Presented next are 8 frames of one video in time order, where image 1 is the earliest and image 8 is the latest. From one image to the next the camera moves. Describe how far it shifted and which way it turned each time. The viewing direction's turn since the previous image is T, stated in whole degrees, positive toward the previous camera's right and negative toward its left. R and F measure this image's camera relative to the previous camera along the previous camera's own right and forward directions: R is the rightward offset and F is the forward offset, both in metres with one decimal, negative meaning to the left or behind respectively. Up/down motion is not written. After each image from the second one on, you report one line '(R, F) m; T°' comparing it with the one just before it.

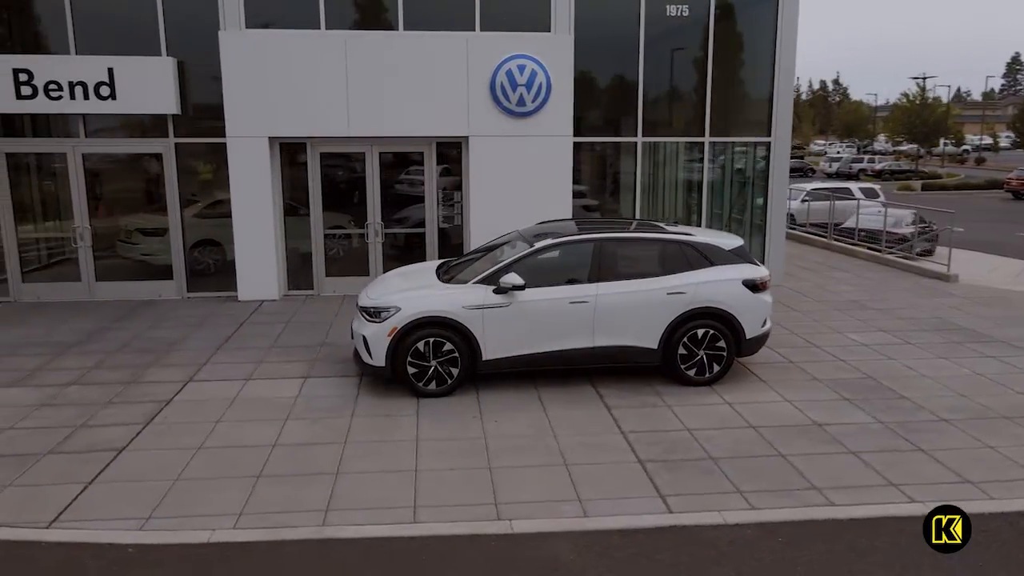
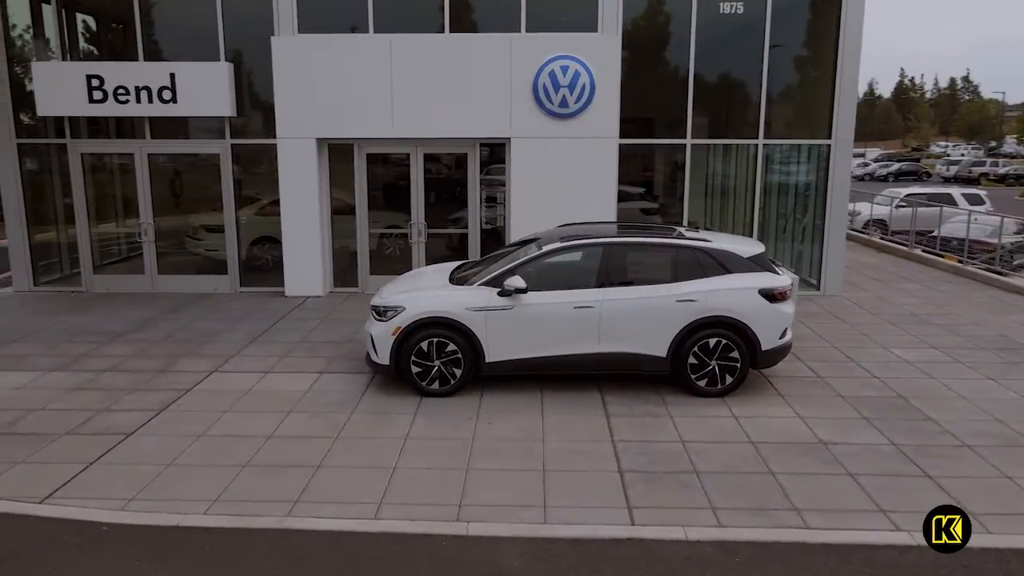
(+0.9, +0.1) m; -7°
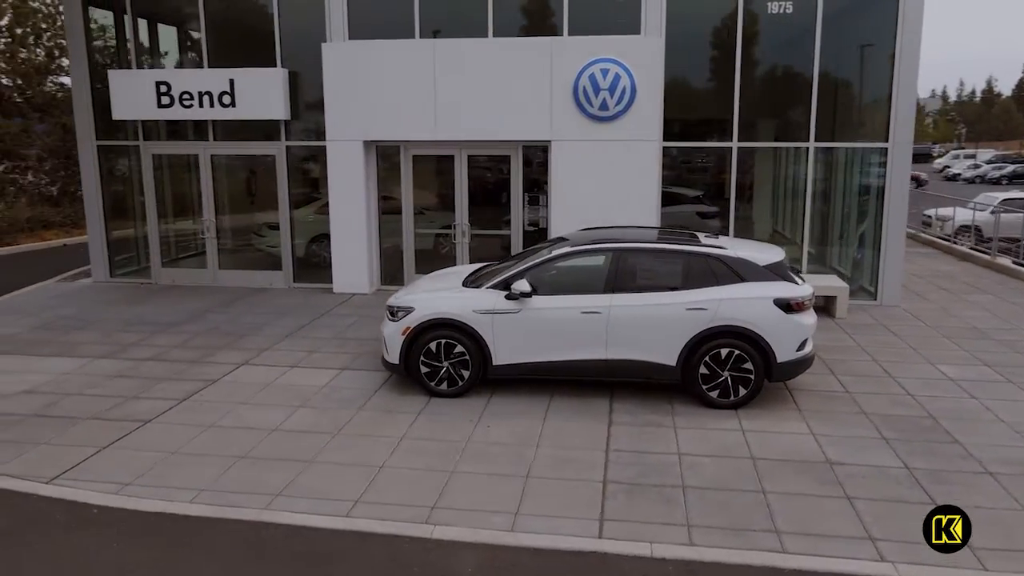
(+0.8, +0.1) m; -7°
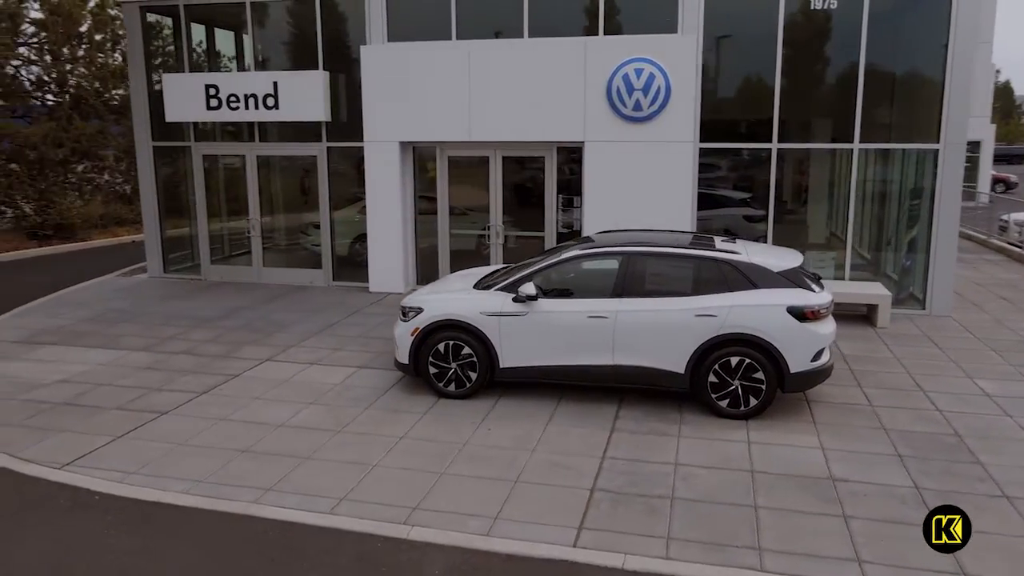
(+0.6, +0.1) m; -5°
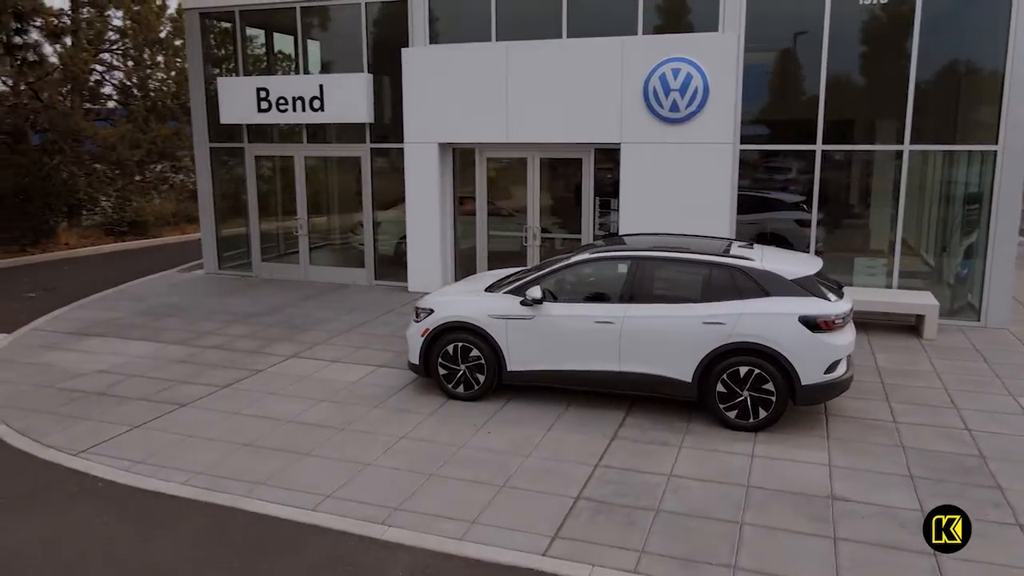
(+0.6, +0.1) m; -6°
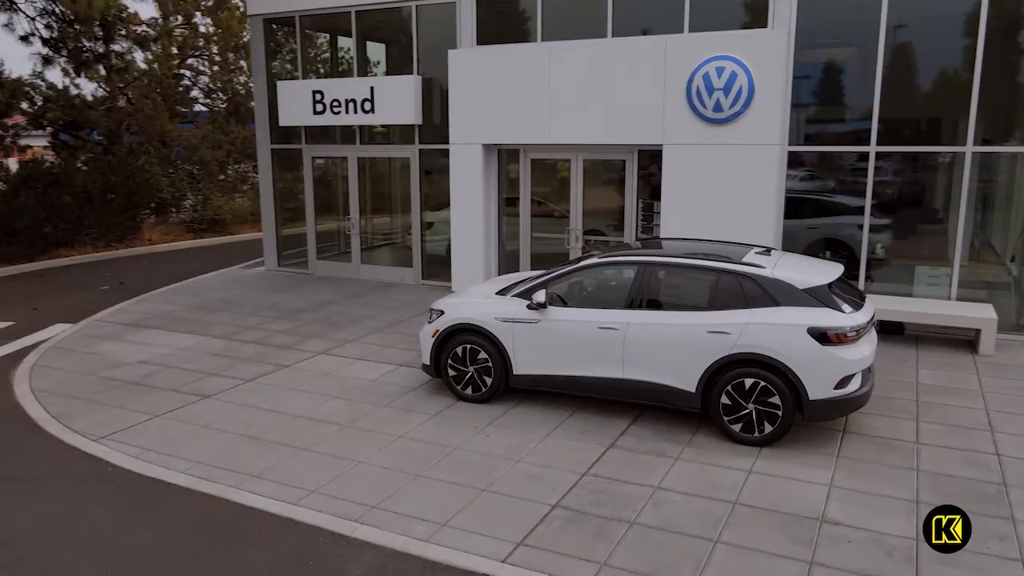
(+0.8, +0.1) m; -7°
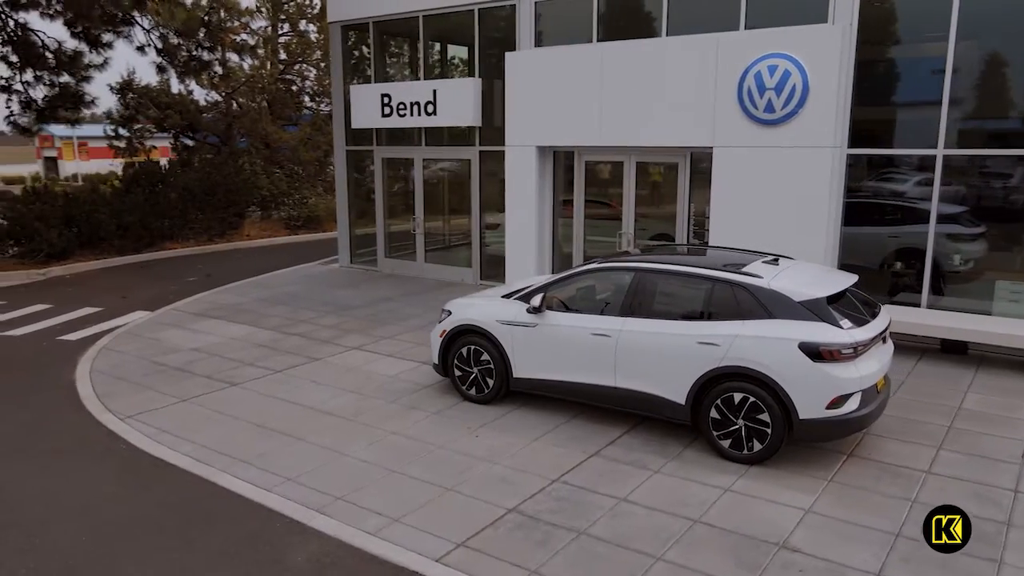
(+1.1, +0.1) m; -9°
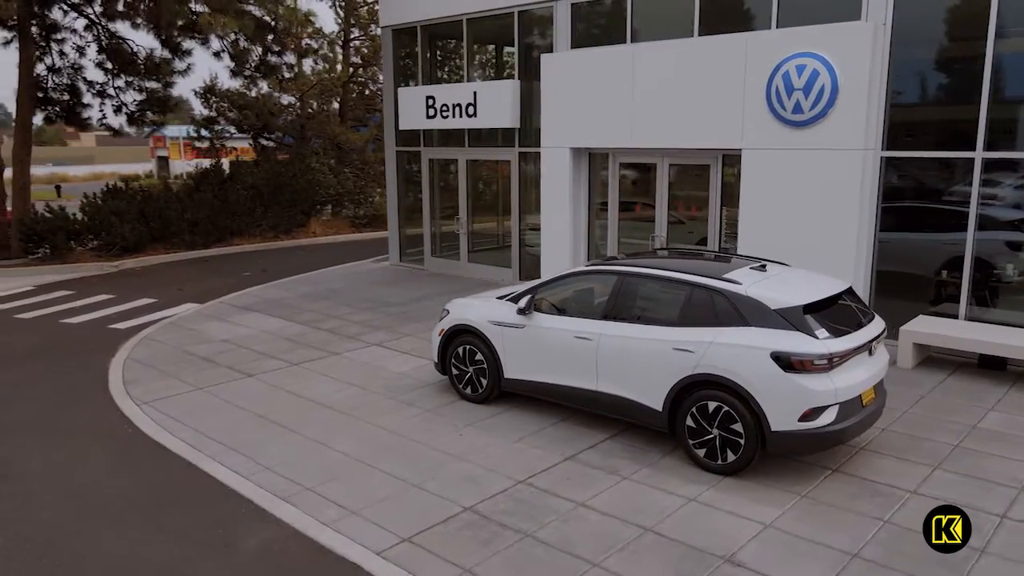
(+0.9, 0.0) m; -7°
